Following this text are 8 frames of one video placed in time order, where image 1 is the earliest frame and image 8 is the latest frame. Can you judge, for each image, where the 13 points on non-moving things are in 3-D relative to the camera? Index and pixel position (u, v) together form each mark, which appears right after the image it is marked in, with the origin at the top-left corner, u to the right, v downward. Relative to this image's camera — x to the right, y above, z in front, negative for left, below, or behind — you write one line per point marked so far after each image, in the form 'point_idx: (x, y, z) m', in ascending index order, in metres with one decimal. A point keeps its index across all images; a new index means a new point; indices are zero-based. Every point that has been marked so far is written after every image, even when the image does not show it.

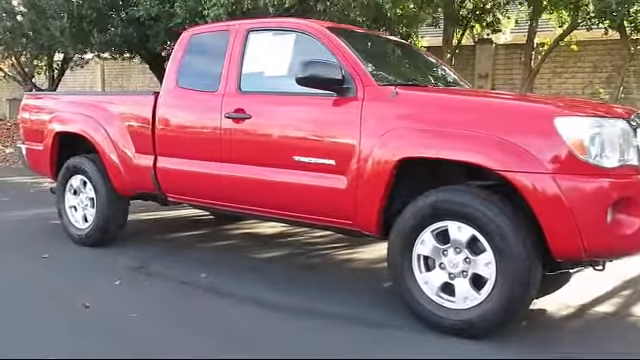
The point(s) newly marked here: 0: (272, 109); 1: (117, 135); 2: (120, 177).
0: (-0.4, +0.6, +5.1) m
1: (-2.3, +0.5, +6.4) m
2: (-2.2, 0.0, +6.4) m
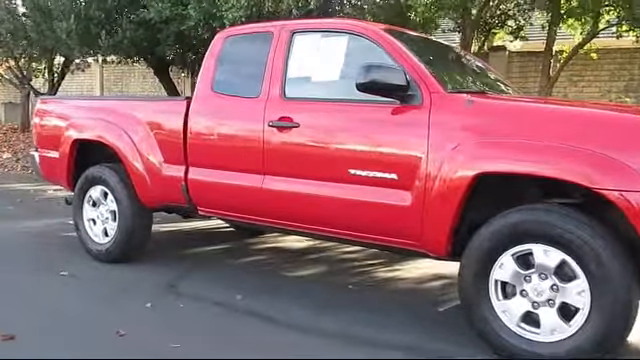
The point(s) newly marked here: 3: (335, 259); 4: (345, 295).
0: (0.0, +0.5, +4.7) m
1: (-1.9, +0.4, +6.0) m
2: (-1.8, -0.1, +6.0) m
3: (+0.2, -0.9, +6.8) m
4: (+0.3, -1.1, +5.5) m
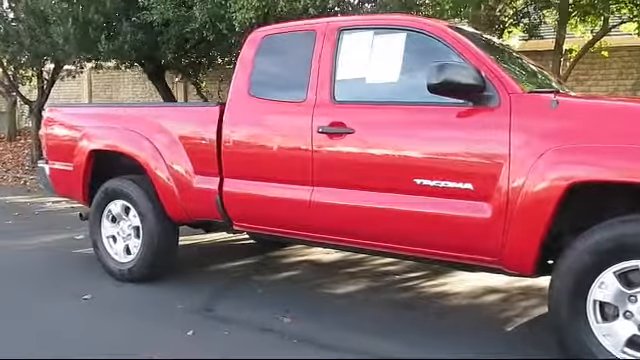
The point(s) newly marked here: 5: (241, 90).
0: (+0.5, +0.4, +4.3) m
1: (-1.4, +0.3, +5.5) m
2: (-1.4, -0.2, +5.5) m
3: (+0.6, -1.0, +6.4) m
4: (+0.7, -1.2, +5.1) m
5: (-0.7, +0.8, +5.1) m
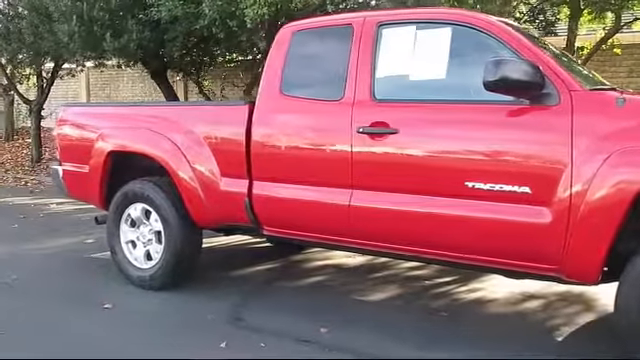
0: (+0.8, +0.4, +4.1) m
1: (-1.2, +0.2, +5.2) m
2: (-1.1, -0.2, +5.2) m
3: (+0.9, -1.0, +6.1) m
4: (+1.0, -1.2, +4.9) m
5: (-0.4, +0.8, +4.9) m
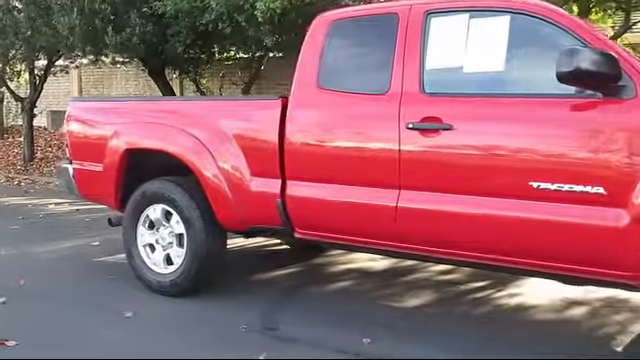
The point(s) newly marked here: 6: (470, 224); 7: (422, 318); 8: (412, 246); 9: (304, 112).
0: (+1.1, +0.4, +3.8) m
1: (-0.9, +0.2, +4.9) m
2: (-0.8, -0.2, +4.9) m
3: (+1.2, -1.0, +5.9) m
4: (+1.3, -1.2, +4.6) m
5: (-0.1, +0.8, +4.6) m
6: (+1.0, -0.3, +3.8) m
7: (+0.9, -1.2, +4.9) m
8: (+0.6, -0.5, +4.1) m
9: (-0.1, +0.5, +4.5) m
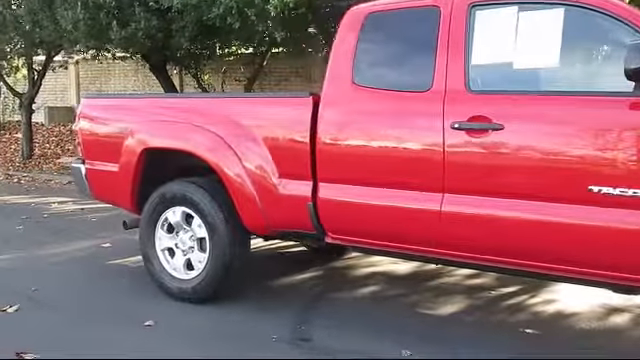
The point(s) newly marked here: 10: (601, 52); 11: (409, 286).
0: (+1.4, +0.4, +3.5) m
1: (-0.6, +0.2, +4.7) m
2: (-0.5, -0.2, +4.7) m
3: (+1.4, -1.1, +5.6) m
4: (+1.6, -1.2, +4.3) m
5: (+0.2, +0.8, +4.3) m
6: (+1.3, -0.3, +3.6) m
7: (+1.1, -1.2, +4.6) m
8: (+0.9, -0.5, +3.9) m
9: (+0.1, +0.5, +4.2) m
10: (+1.7, +0.8, +3.5) m
11: (+0.9, -1.1, +5.6) m
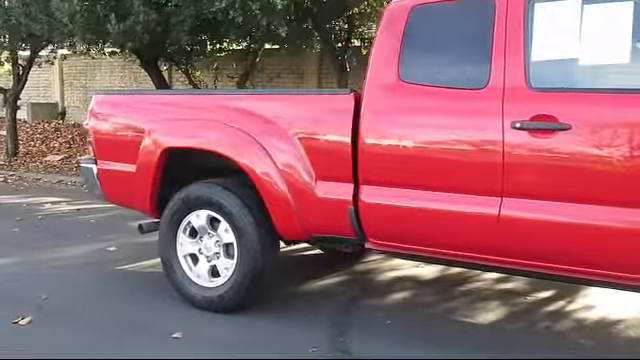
0: (+1.7, +0.4, +3.3) m
1: (-0.3, +0.2, +4.4) m
2: (-0.2, -0.3, +4.4) m
3: (+1.7, -1.1, +5.4) m
4: (+1.9, -1.2, +4.1) m
5: (+0.5, +0.8, +4.1) m
6: (+1.6, -0.3, +3.4) m
7: (+1.4, -1.2, +4.4) m
8: (+1.2, -0.5, +3.7) m
9: (+0.4, +0.5, +4.0) m
10: (+2.1, +0.8, +3.3) m
11: (+1.1, -1.1, +5.4) m
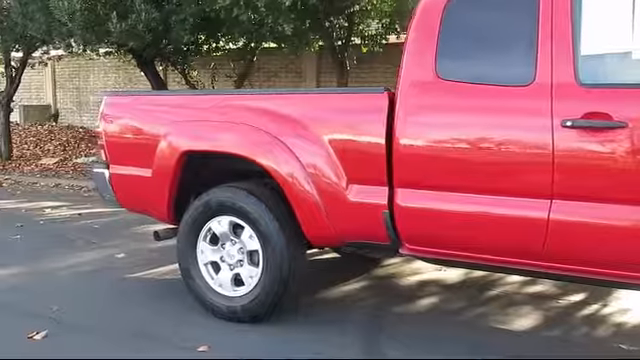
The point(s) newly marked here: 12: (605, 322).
0: (+1.9, +0.4, +3.1) m
1: (-0.1, +0.2, +4.2) m
2: (0.0, -0.3, +4.2) m
3: (+1.9, -1.1, +5.3) m
4: (+2.1, -1.2, +4.0) m
5: (+0.7, +0.7, +3.9) m
6: (+1.8, -0.3, +3.2) m
7: (+1.7, -1.2, +4.3) m
8: (+1.5, -0.5, +3.5) m
9: (+0.7, +0.5, +3.8) m
10: (+2.3, +0.8, +3.2) m
11: (+1.3, -1.1, +5.2) m
12: (+2.2, -1.2, +4.5) m
